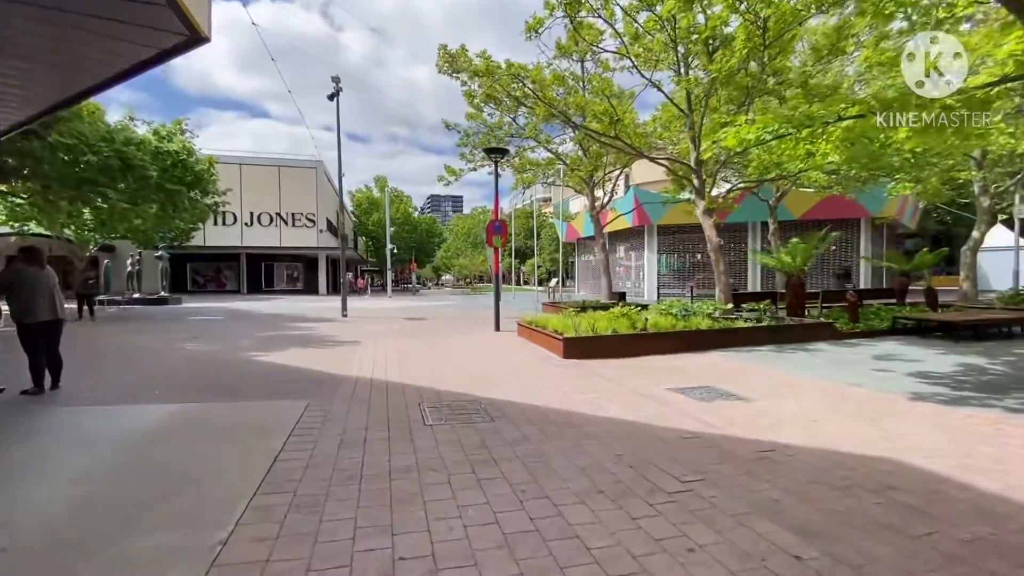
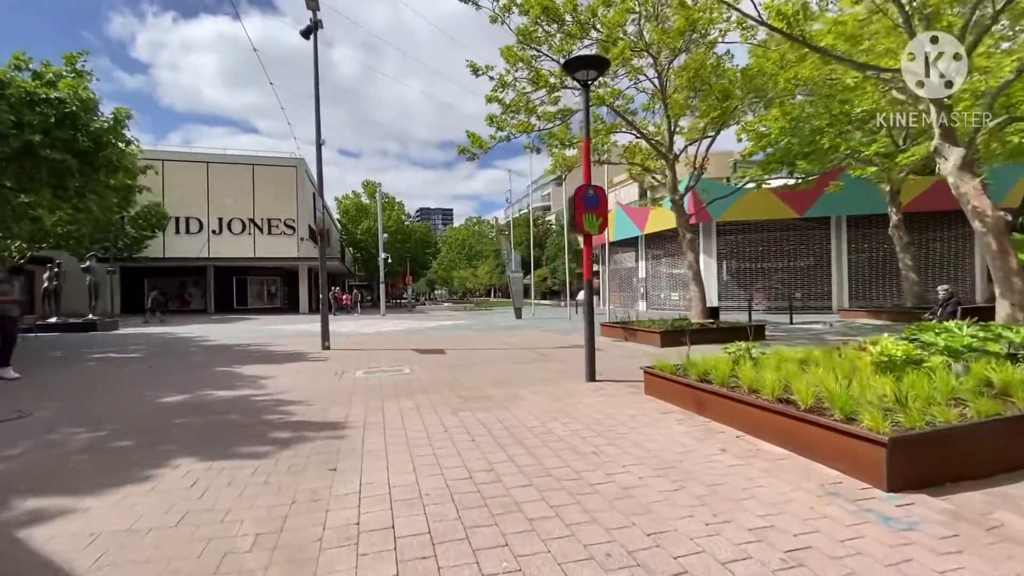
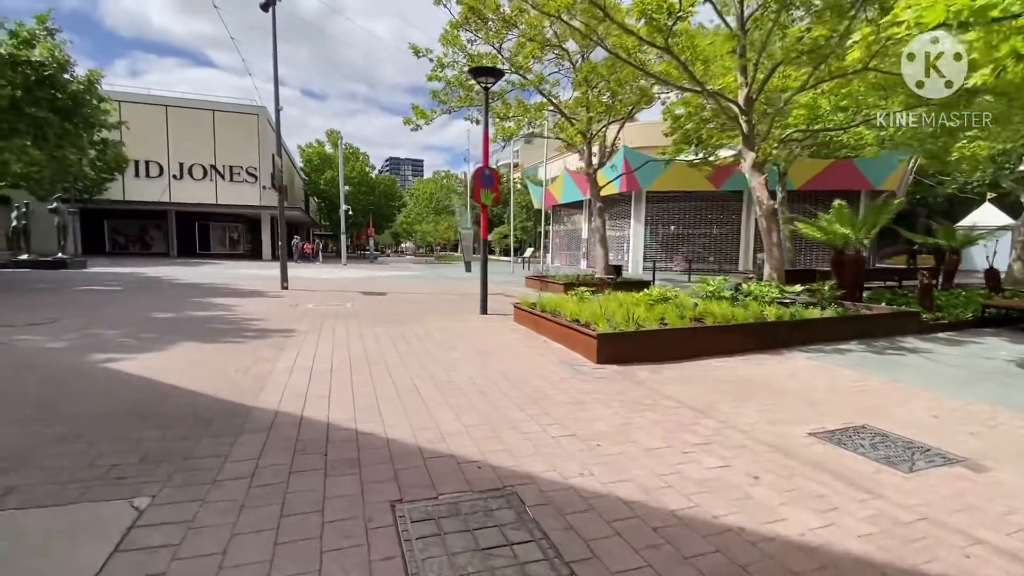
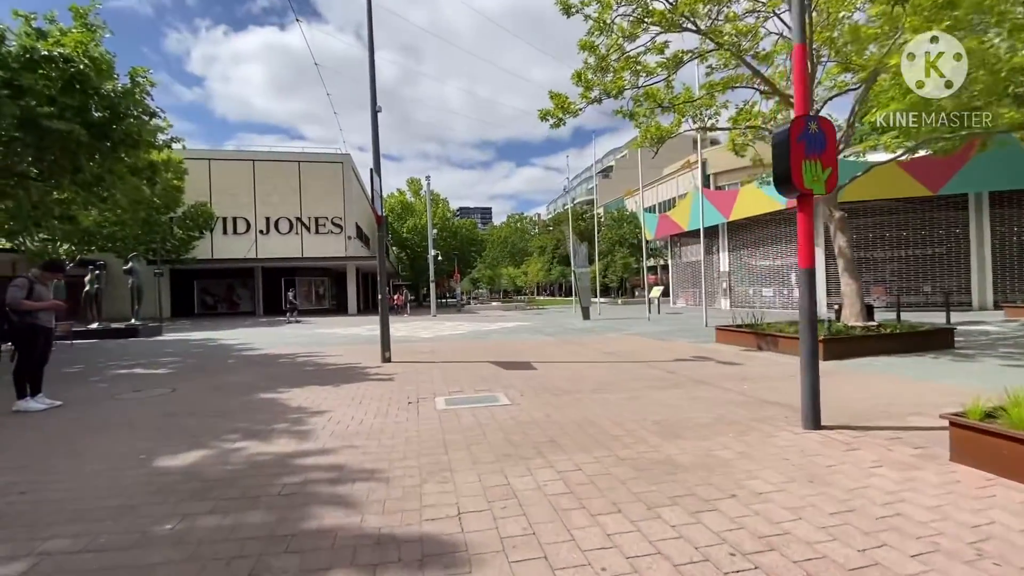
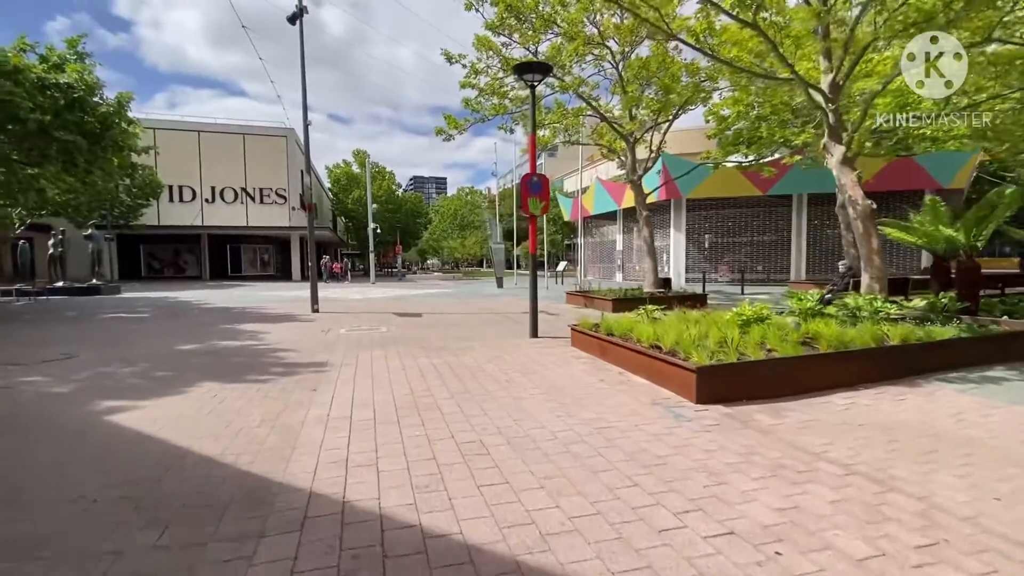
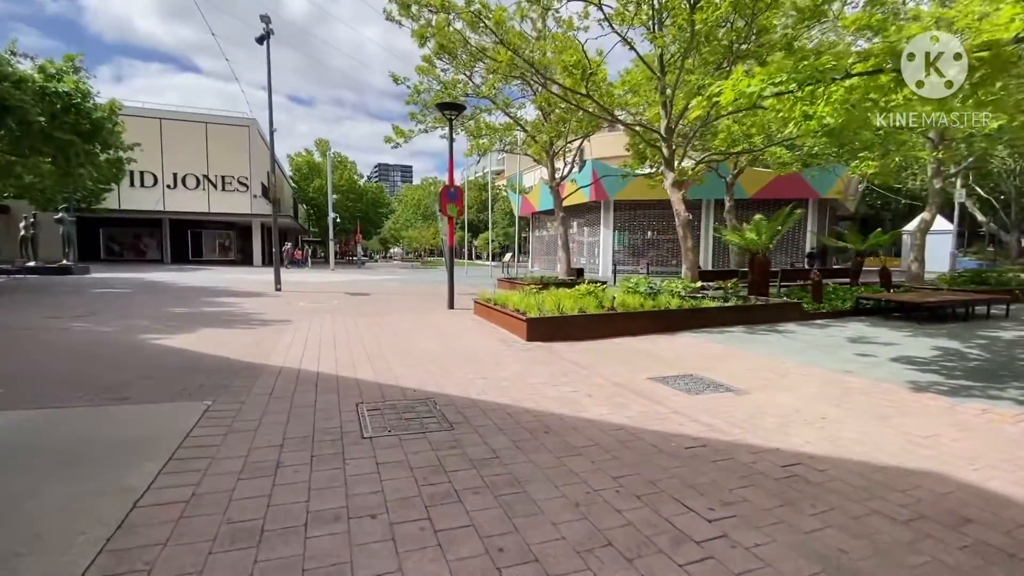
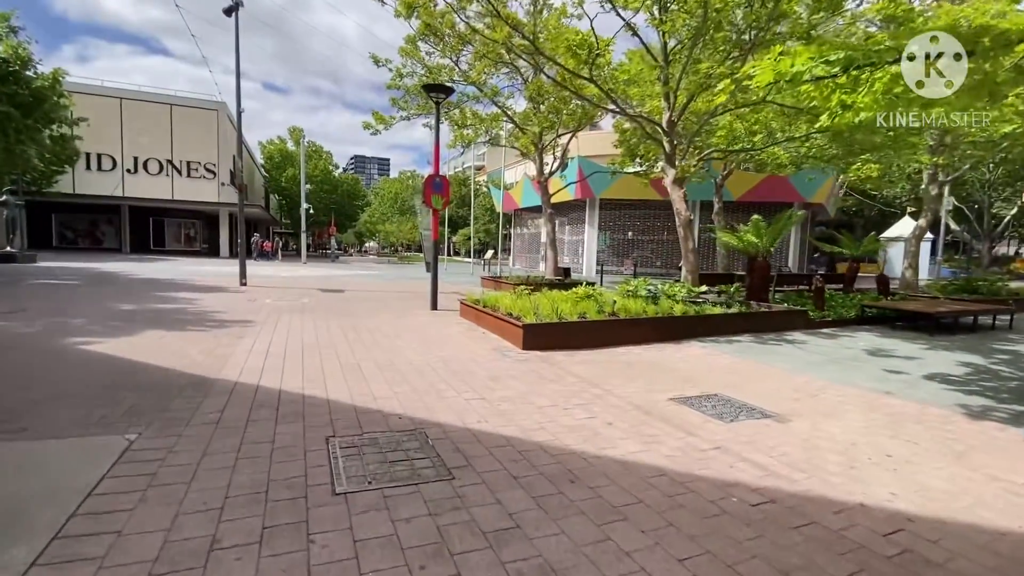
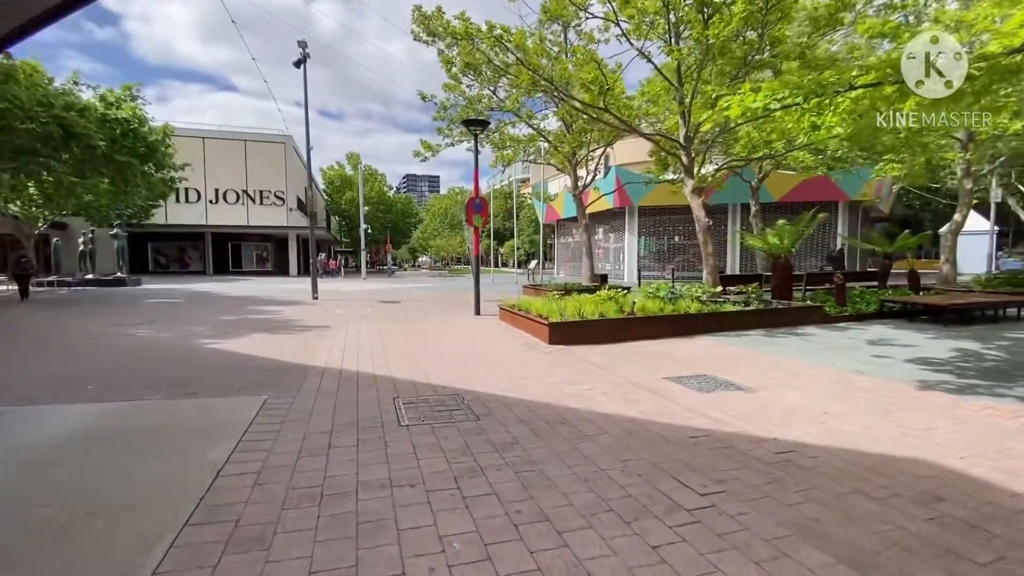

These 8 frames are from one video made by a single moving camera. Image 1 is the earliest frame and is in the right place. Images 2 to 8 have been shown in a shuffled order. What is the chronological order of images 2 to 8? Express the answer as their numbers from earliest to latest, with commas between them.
8, 6, 7, 3, 5, 2, 4
